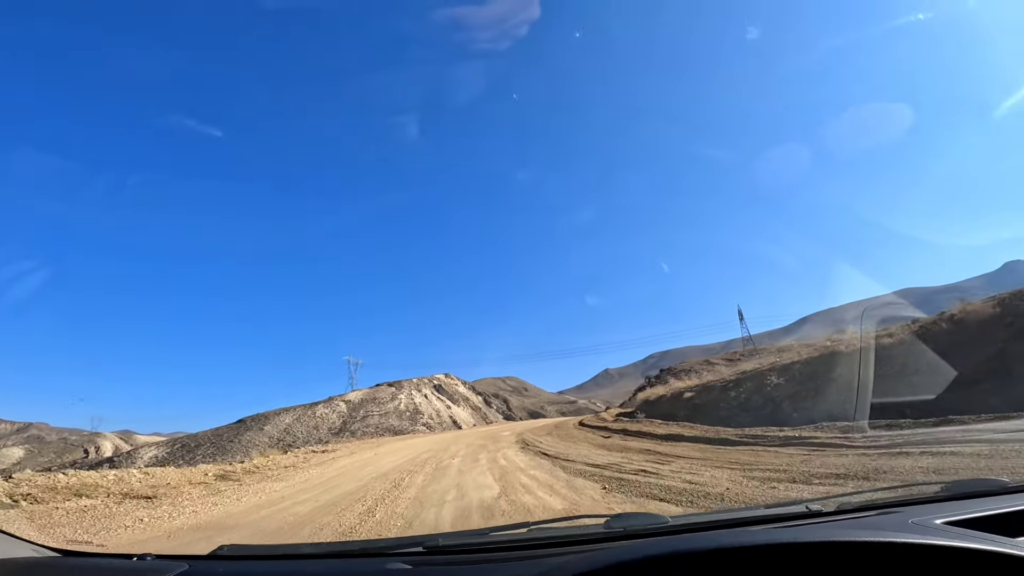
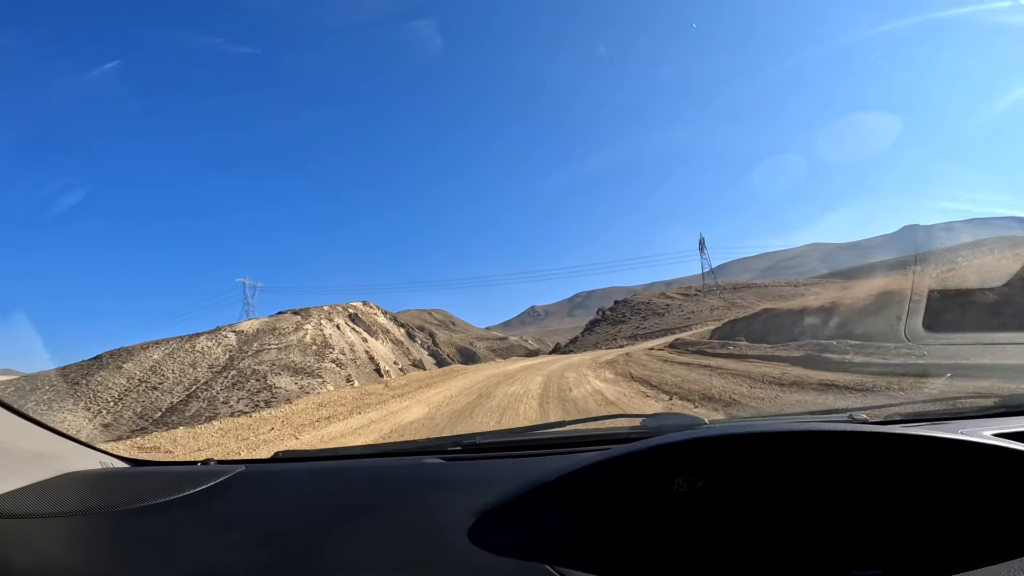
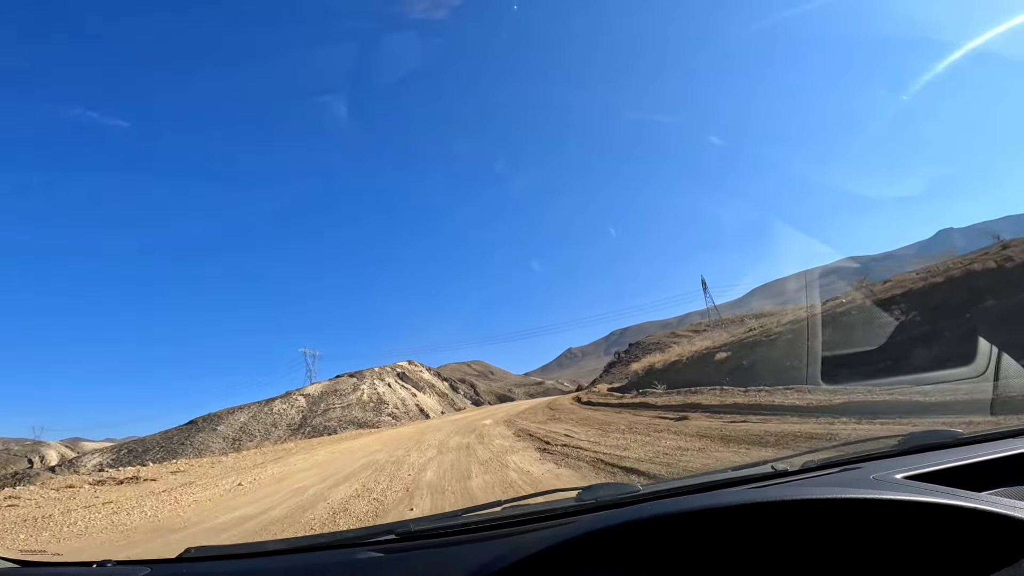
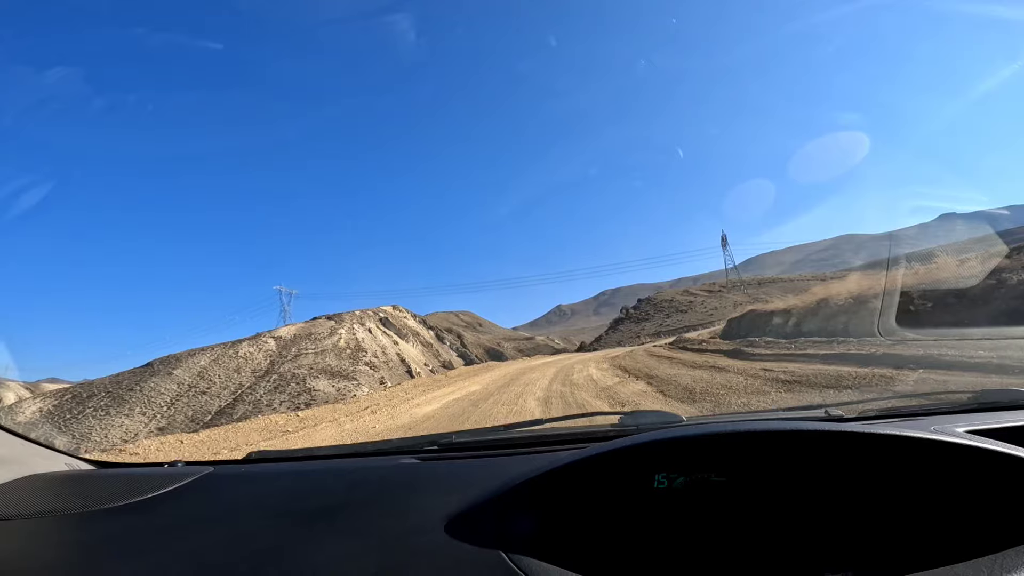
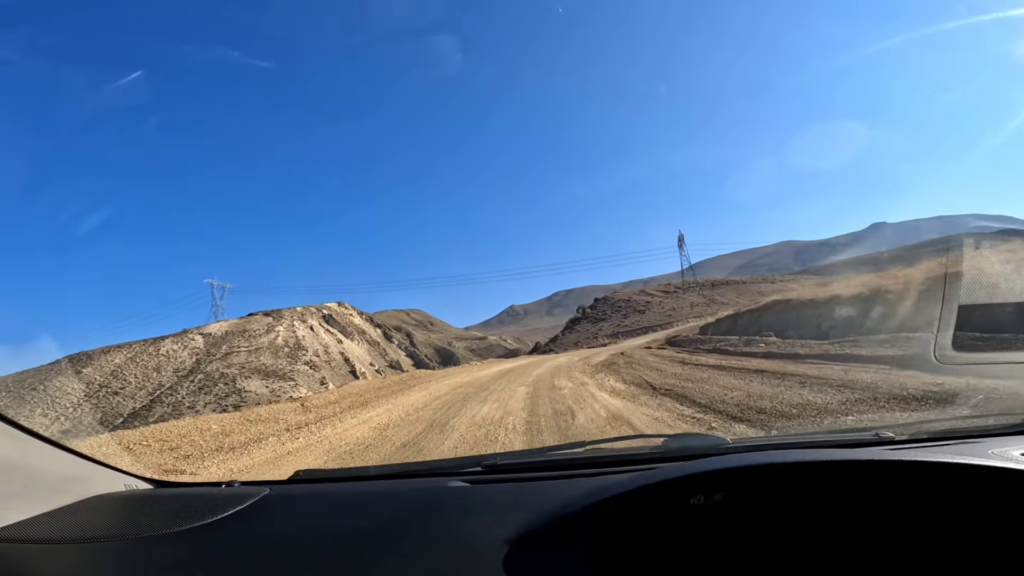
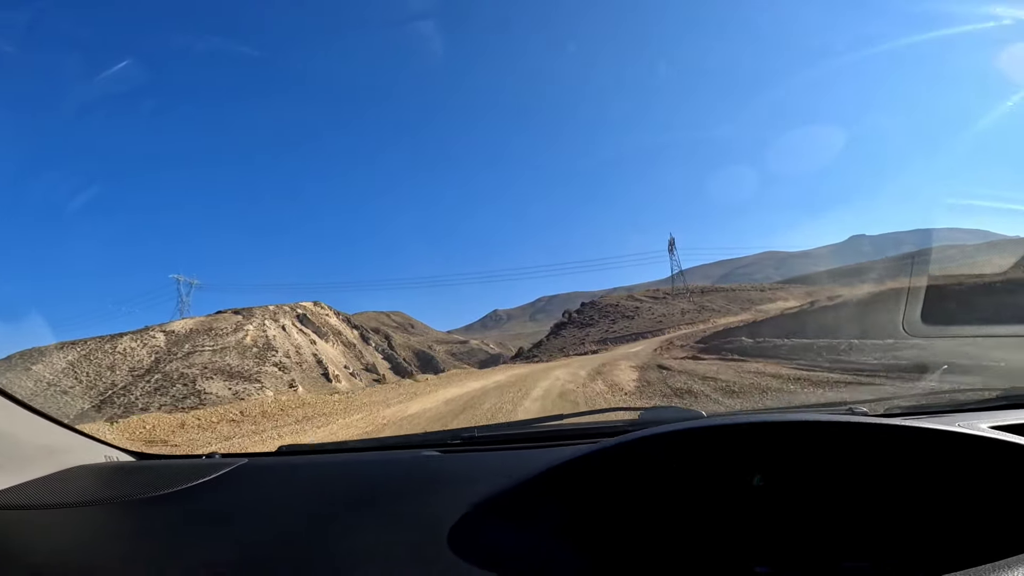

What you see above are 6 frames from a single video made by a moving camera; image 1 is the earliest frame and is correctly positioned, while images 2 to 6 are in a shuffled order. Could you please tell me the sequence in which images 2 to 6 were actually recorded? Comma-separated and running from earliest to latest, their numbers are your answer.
3, 4, 2, 5, 6
